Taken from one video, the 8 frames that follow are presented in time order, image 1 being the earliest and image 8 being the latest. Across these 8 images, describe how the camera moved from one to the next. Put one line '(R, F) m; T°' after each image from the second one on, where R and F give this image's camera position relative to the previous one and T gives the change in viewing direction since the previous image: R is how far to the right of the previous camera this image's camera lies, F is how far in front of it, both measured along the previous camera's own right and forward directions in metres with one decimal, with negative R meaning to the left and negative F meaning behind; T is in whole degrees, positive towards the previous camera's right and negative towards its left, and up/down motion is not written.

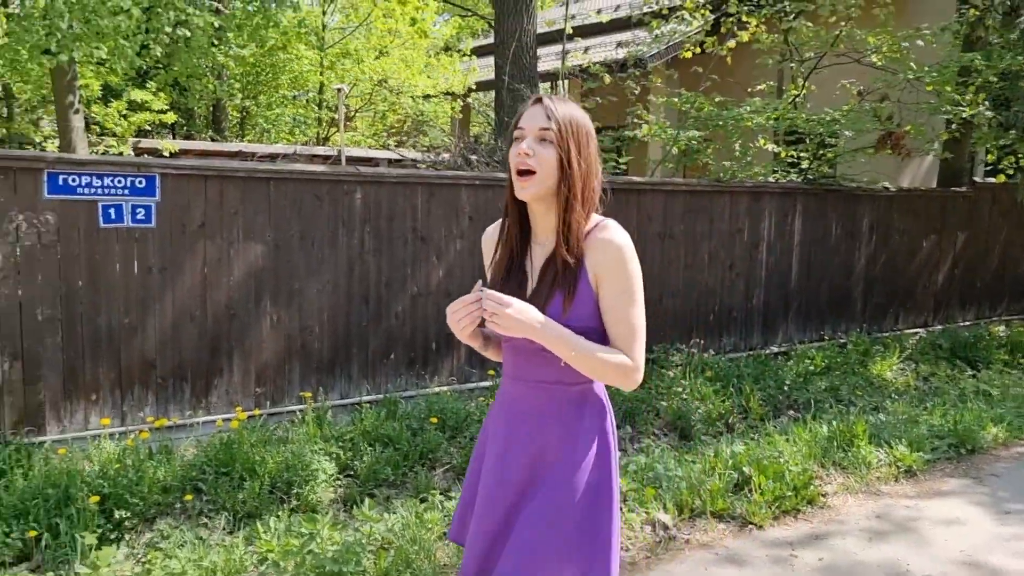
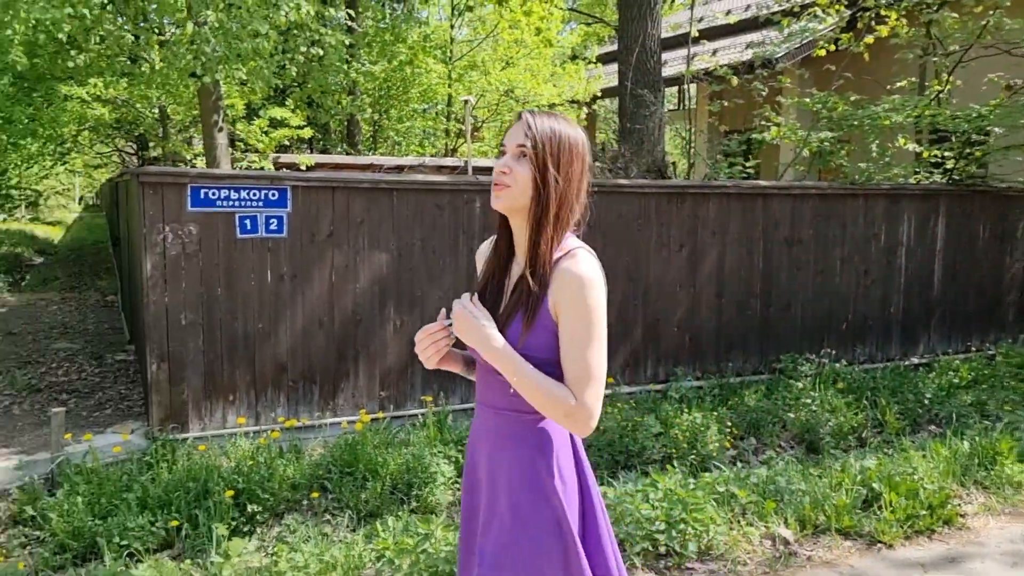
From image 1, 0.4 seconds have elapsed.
(+0.1, 0.0) m; -9°
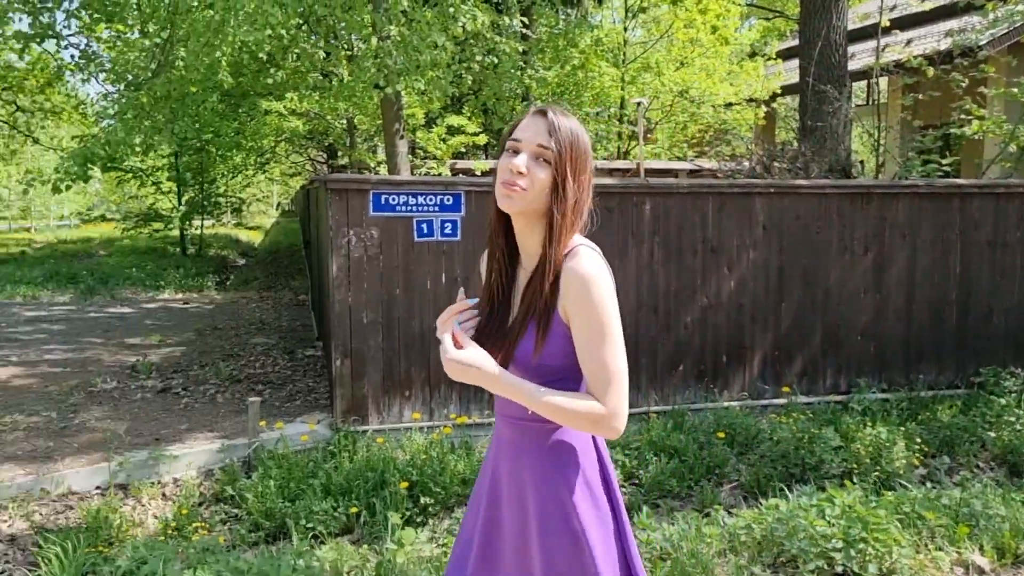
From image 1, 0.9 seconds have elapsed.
(0.0, 0.0) m; -11°
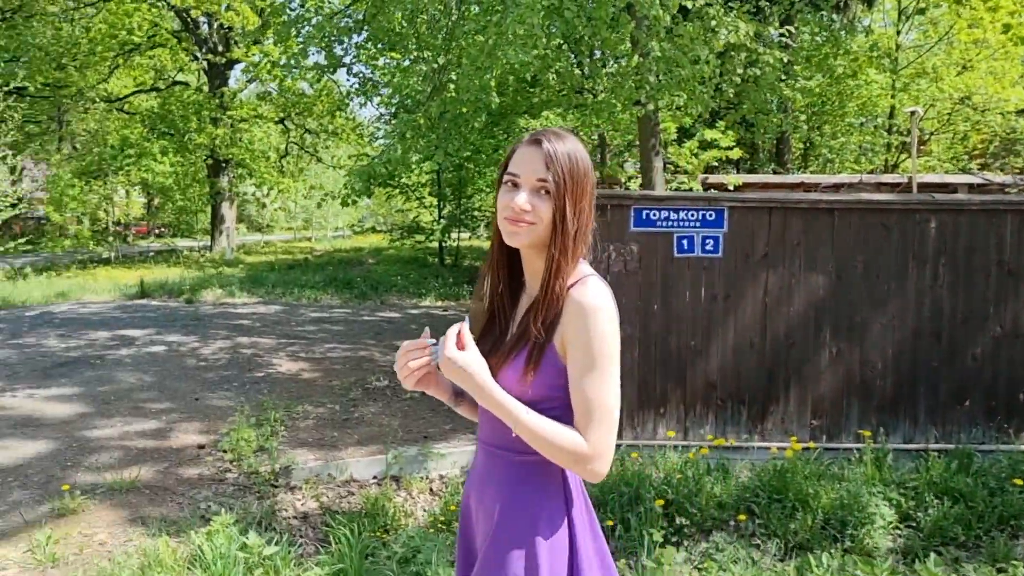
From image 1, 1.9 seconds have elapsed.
(-0.1, 0.0) m; -16°
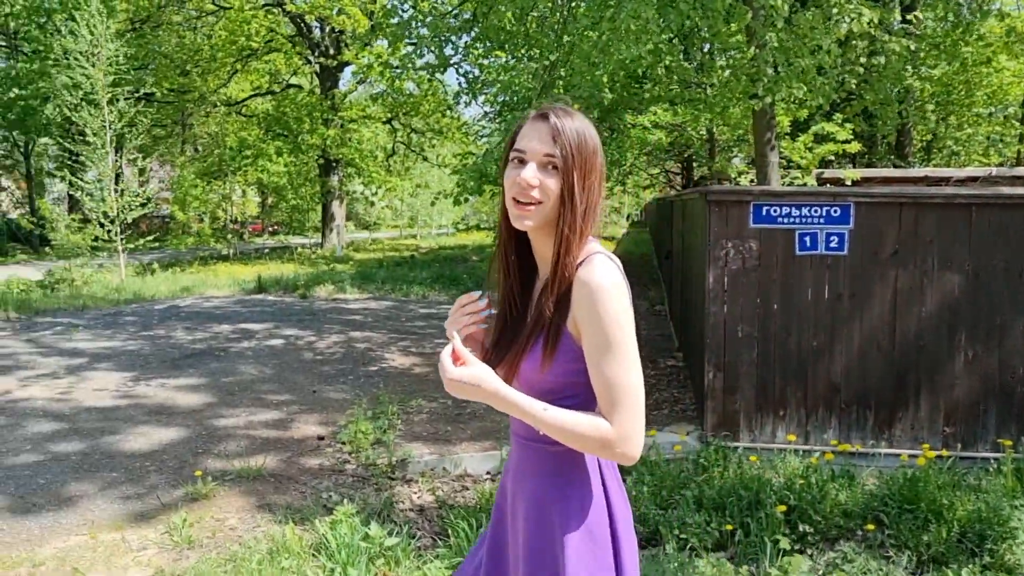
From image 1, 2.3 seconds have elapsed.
(-0.1, 0.0) m; -7°
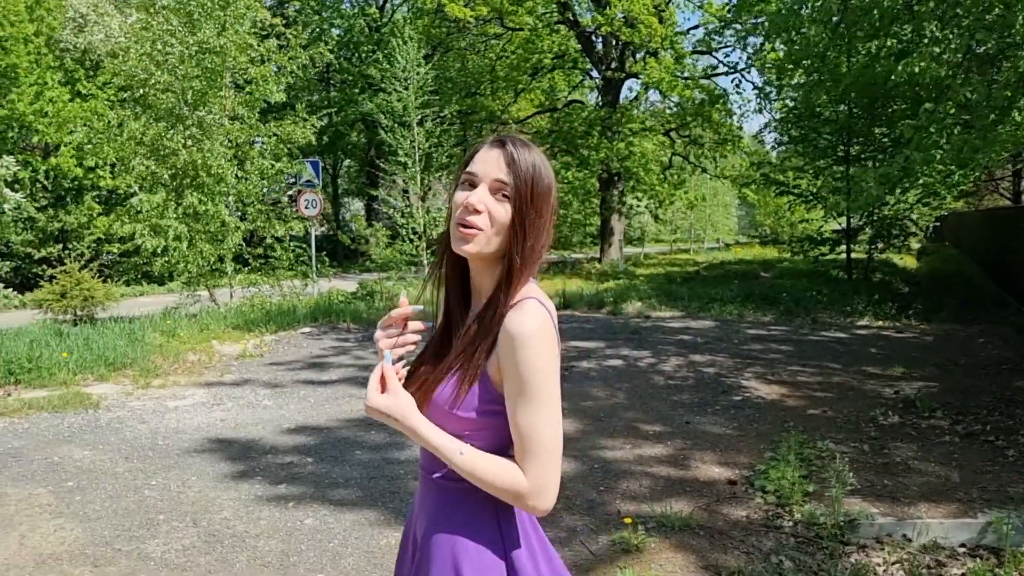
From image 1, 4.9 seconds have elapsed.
(-1.0, +0.5) m; -17°
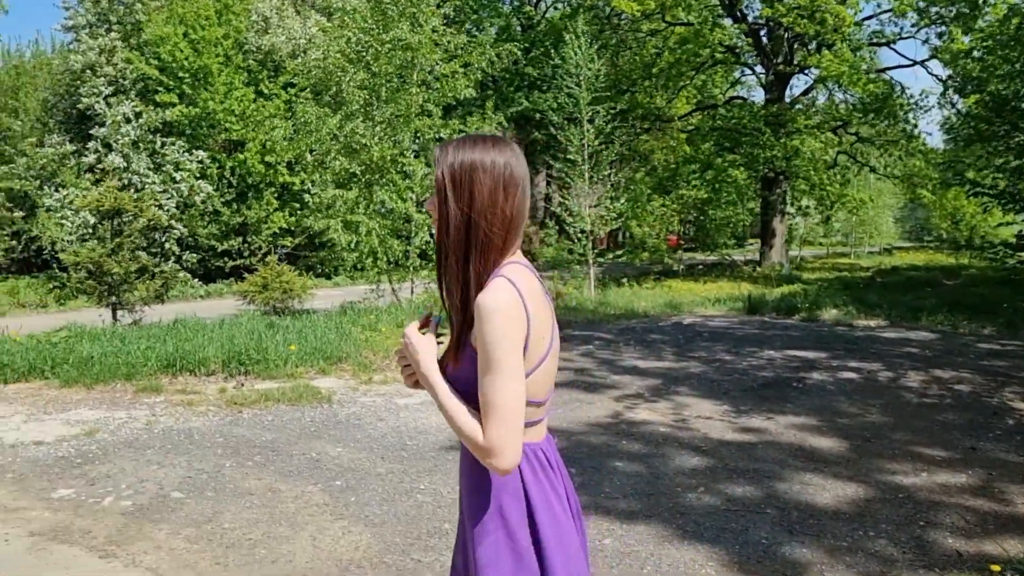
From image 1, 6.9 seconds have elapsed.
(-0.9, +0.3) m; -8°
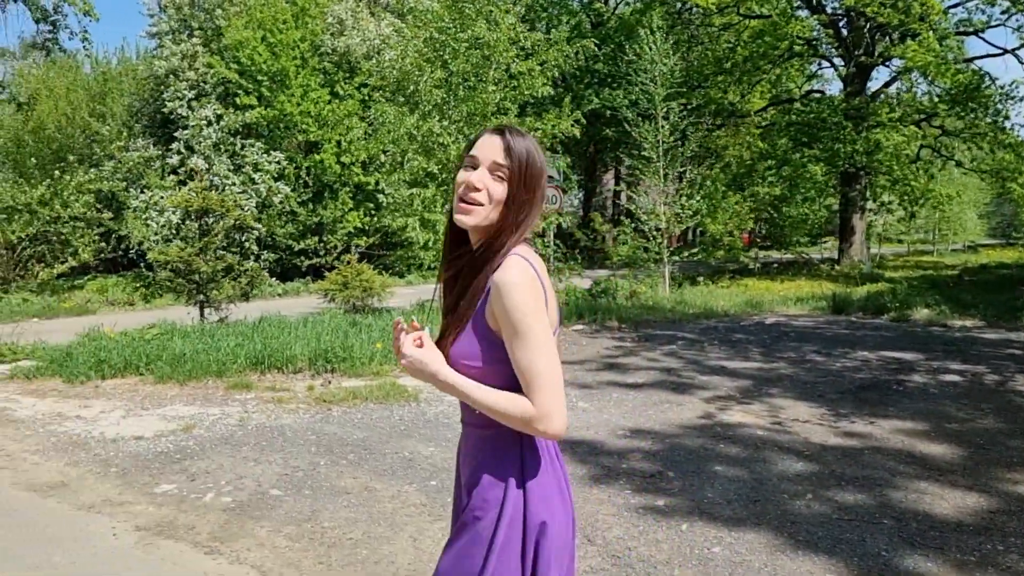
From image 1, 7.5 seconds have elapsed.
(-0.2, +0.1) m; -4°
